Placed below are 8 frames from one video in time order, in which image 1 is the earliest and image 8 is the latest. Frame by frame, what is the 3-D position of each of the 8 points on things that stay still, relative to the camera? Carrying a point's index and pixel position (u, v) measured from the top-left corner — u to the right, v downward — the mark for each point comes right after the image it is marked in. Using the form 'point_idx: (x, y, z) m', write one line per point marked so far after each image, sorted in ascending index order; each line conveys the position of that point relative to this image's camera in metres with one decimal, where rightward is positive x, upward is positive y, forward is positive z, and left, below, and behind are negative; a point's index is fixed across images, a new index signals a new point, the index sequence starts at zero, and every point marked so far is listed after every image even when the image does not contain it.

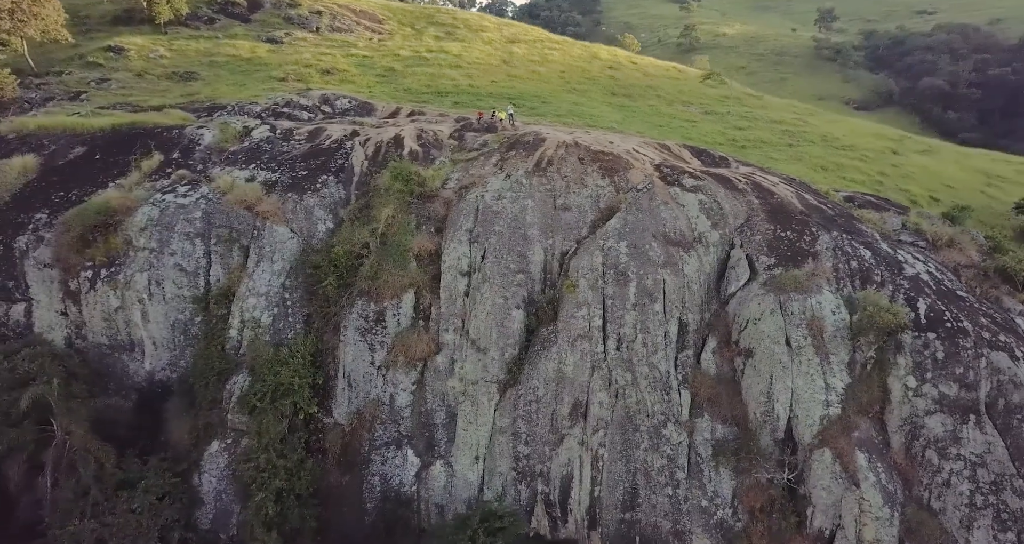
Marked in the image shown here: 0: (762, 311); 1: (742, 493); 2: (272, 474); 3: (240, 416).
0: (+8.5, -1.2, +20.0) m
1: (+7.3, -6.8, +19.1) m
2: (-7.0, -6.0, +18.7) m
3: (-8.3, -4.5, +19.6) m
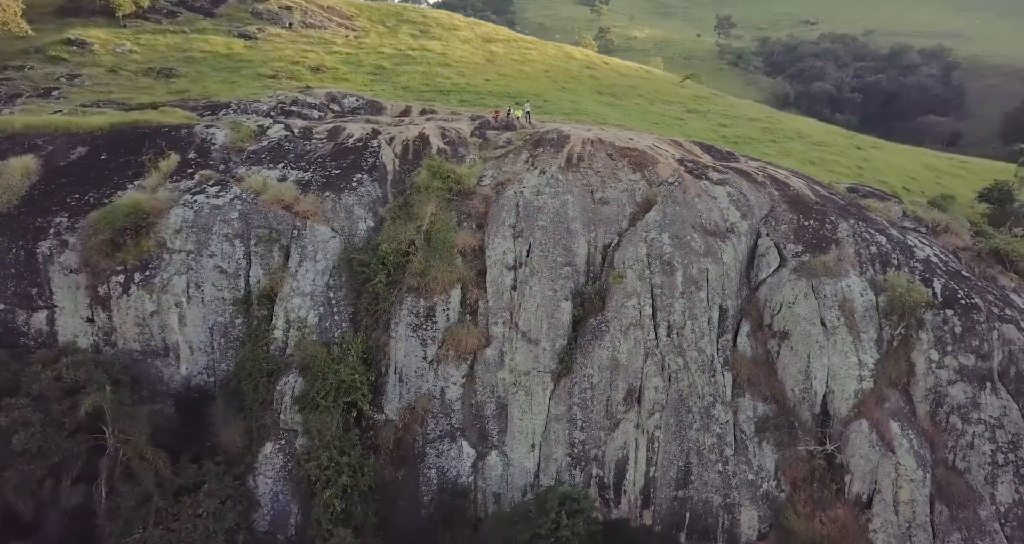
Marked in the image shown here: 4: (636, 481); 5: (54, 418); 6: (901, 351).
0: (+10.0, -0.8, +21.5) m
1: (+9.1, -6.3, +20.5) m
2: (-5.1, -5.9, +18.6) m
3: (-6.6, -4.5, +19.4) m
4: (+4.0, -6.7, +19.9) m
5: (-12.1, -3.9, +16.9) m
6: (+13.4, -2.6, +21.1) m
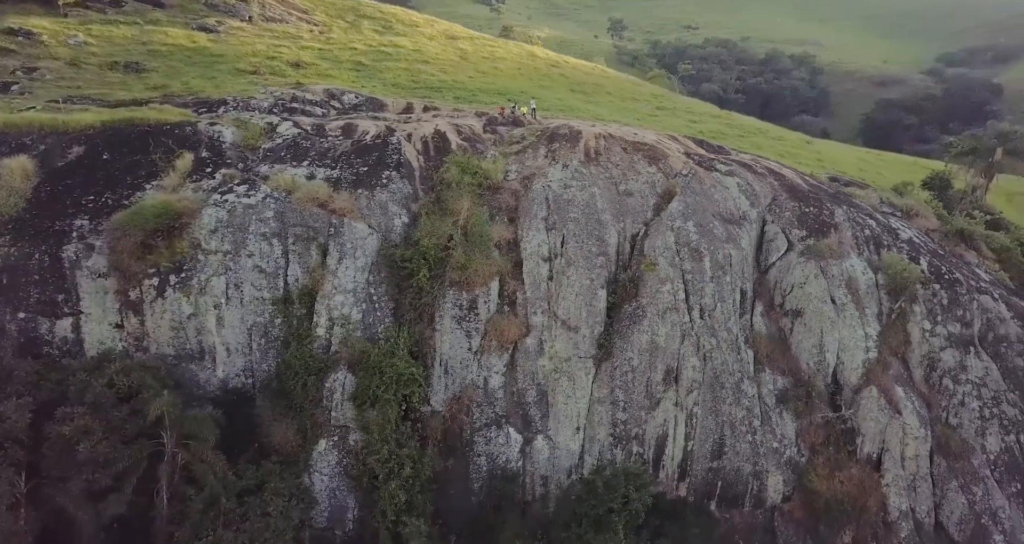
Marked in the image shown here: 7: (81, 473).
0: (+11.1, -0.2, +23.5) m
1: (+10.5, -5.7, +22.4) m
2: (-3.4, -5.8, +18.8) m
3: (-5.0, -4.4, +19.4) m
4: (+5.5, -6.2, +21.3) m
5: (-10.2, -4.0, +16.3) m
6: (+14.6, -1.9, +23.5) m
7: (-10.6, -5.0, +15.7) m
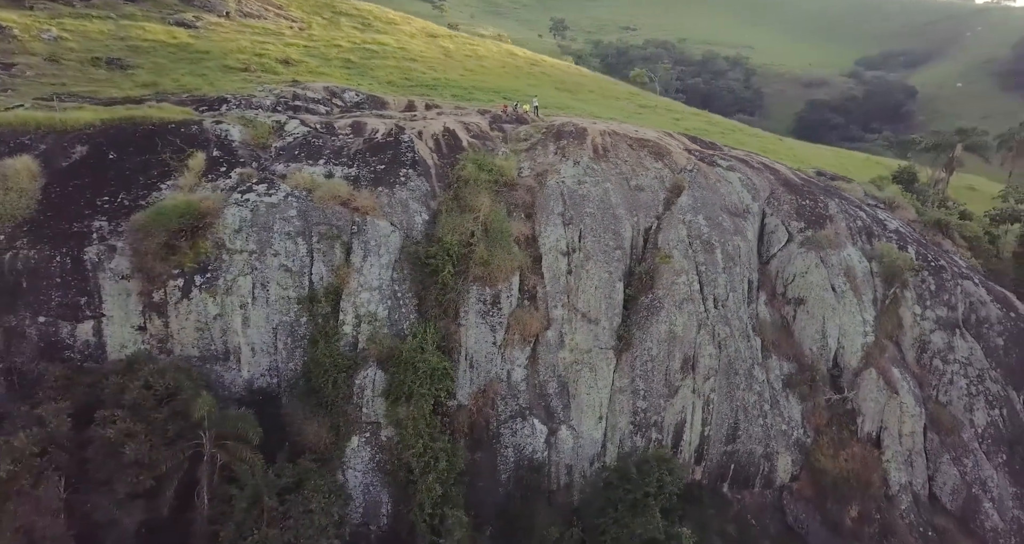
0: (+11.7, +0.2, +24.7) m
1: (+11.2, -5.4, +23.6) m
2: (-2.4, -5.7, +19.1) m
3: (-4.0, -4.3, +19.5) m
4: (+6.3, -5.9, +22.1) m
5: (-9.0, -4.0, +16.0) m
6: (+15.2, -1.4, +25.0) m
7: (-9.4, -5.0, +15.4) m
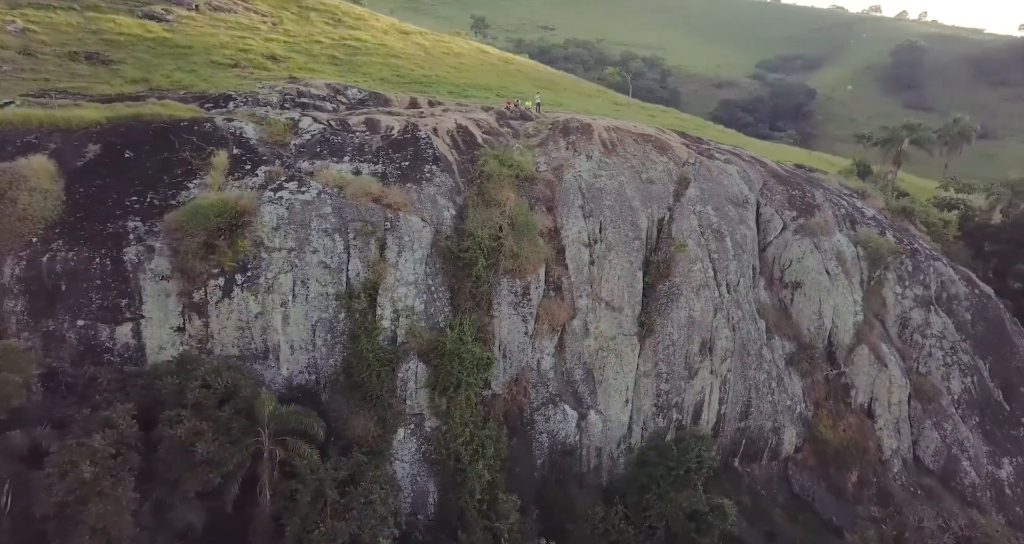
0: (+12.3, +0.8, +26.6) m
1: (+12.1, -4.8, +25.5) m
2: (-1.0, -5.4, +19.7) m
3: (-2.7, -4.1, +19.9) m
4: (+7.3, -5.5, +23.6) m
5: (-7.4, -3.9, +16.0) m
6: (+15.8, -0.7, +27.2) m
7: (-7.7, -5.0, +15.3) m
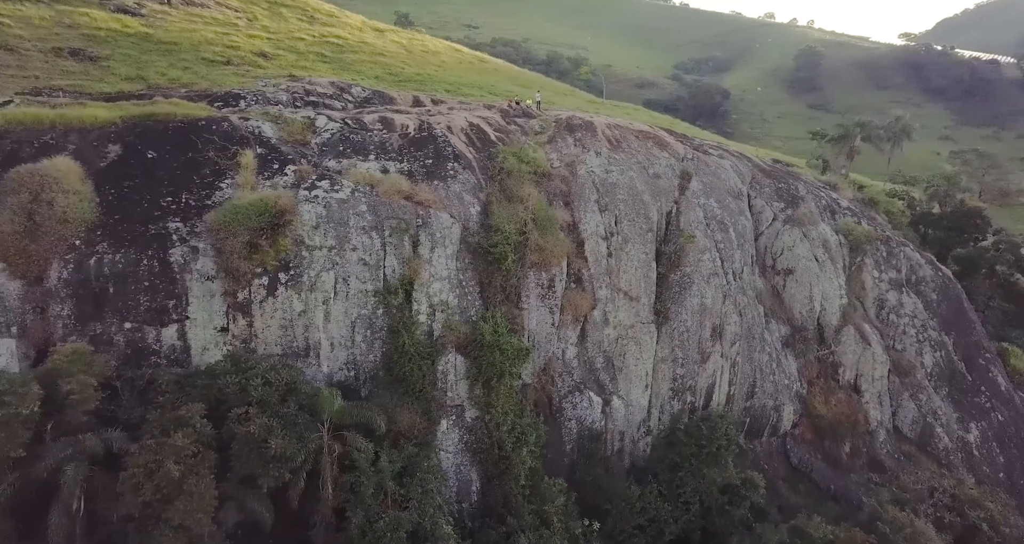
0: (+12.7, +1.4, +28.5) m
1: (+12.8, -4.2, +27.4) m
2: (+0.3, -5.2, +20.4) m
3: (-1.5, -3.9, +20.5) m
4: (+8.2, -5.1, +25.1) m
5: (-5.7, -3.9, +16.2) m
6: (+16.2, -0.1, +29.4) m
7: (-6.0, -4.9, +15.5) m
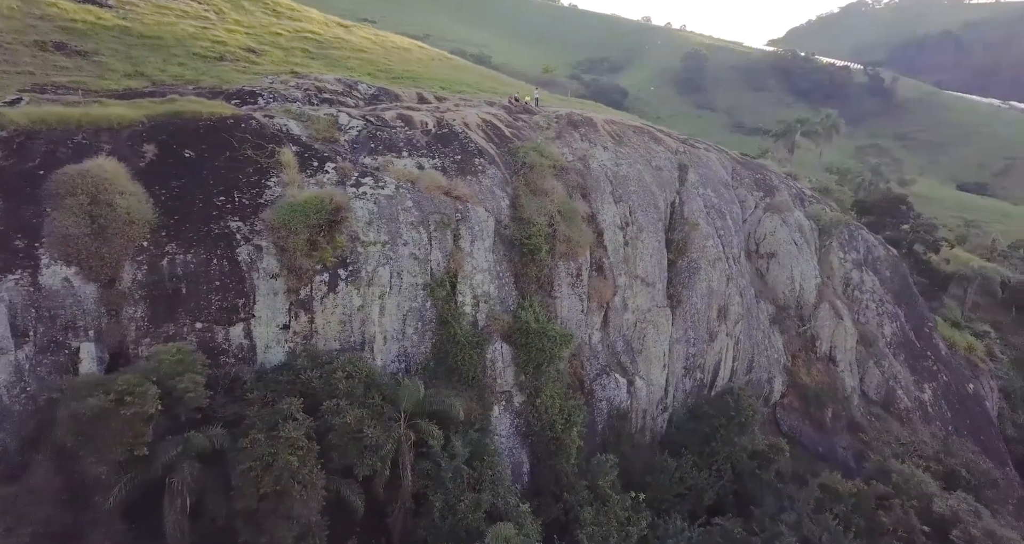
0: (+13.1, +2.2, +31.1) m
1: (+13.4, -3.4, +30.1) m
2: (+1.9, -4.9, +21.7) m
3: (+0.1, -3.6, +21.5) m
4: (+9.2, -4.4, +27.2) m
5: (-3.6, -3.7, +16.7) m
6: (+16.4, +0.9, +32.4) m
7: (-3.7, -4.8, +16.0) m
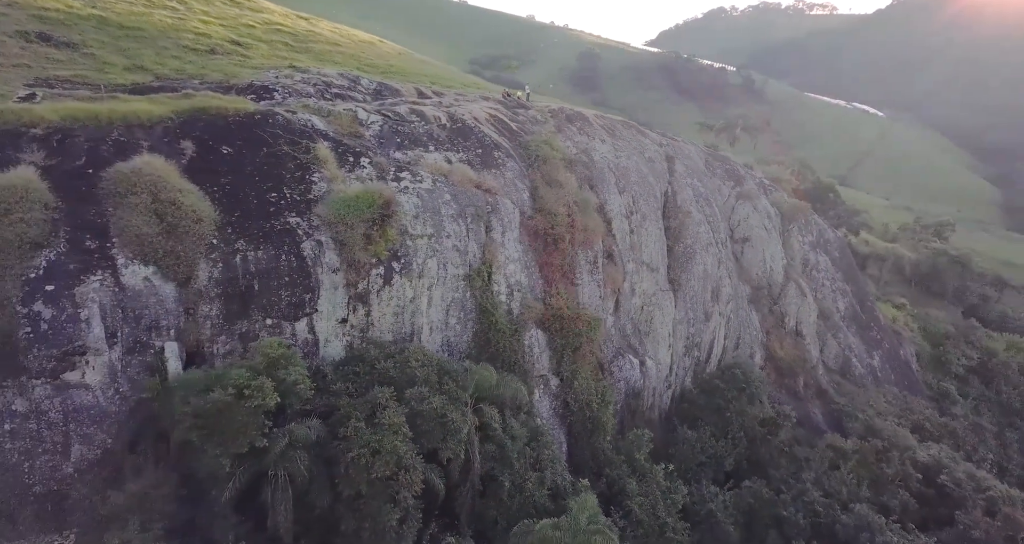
0: (+12.9, +3.1, +33.8) m
1: (+13.5, -2.5, +32.9) m
2: (+3.2, -4.4, +23.1) m
3: (+1.4, -3.2, +22.7) m
4: (+9.8, -3.6, +29.5) m
5: (-1.7, -3.5, +17.5) m
6: (+16.1, +1.9, +35.5) m
7: (-1.7, -4.6, +16.8) m
